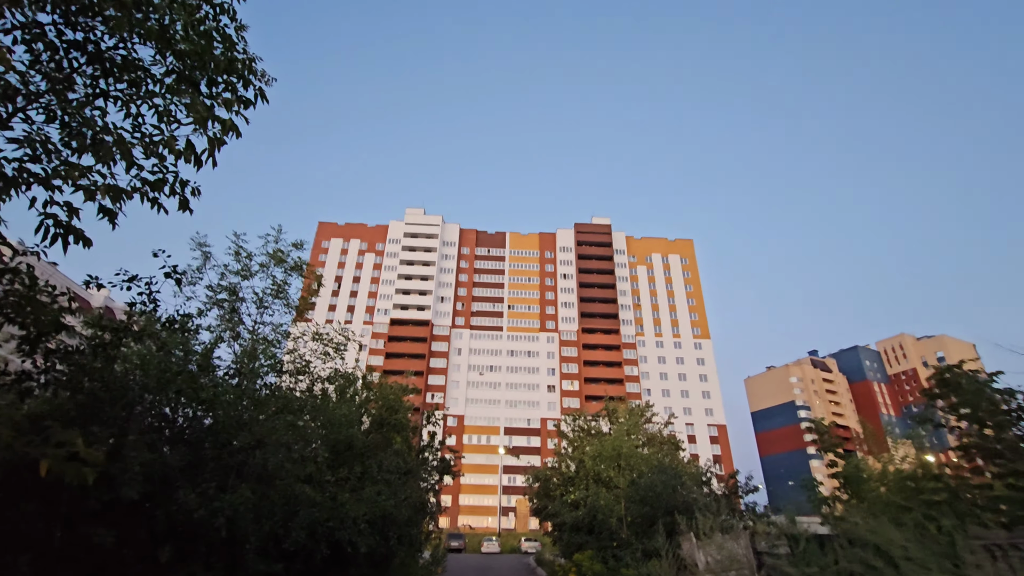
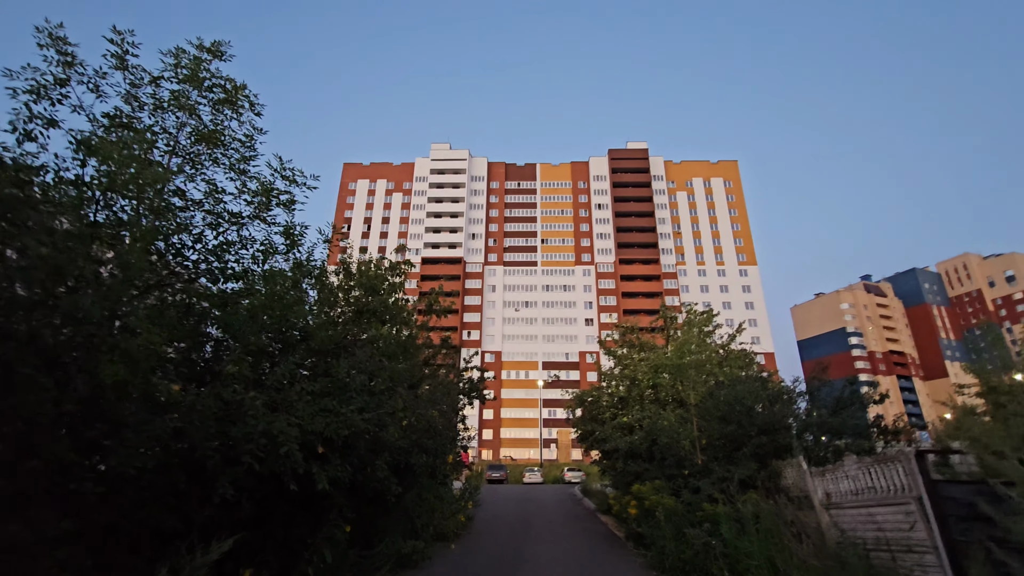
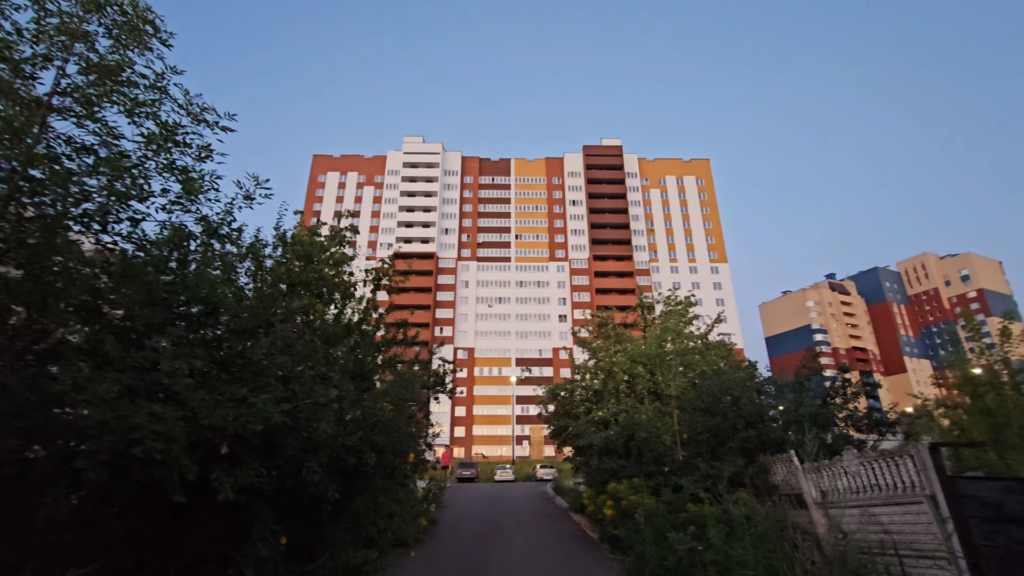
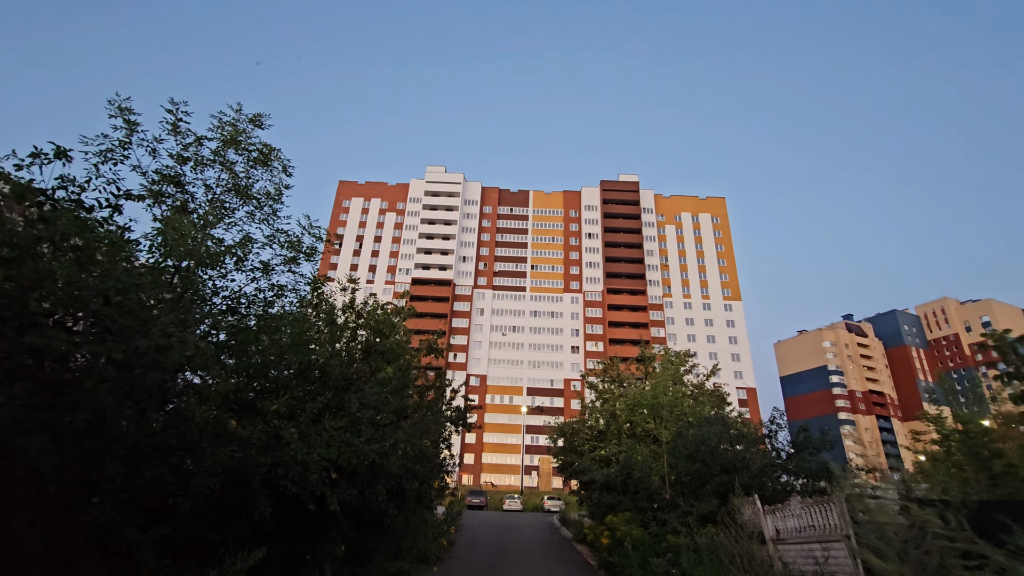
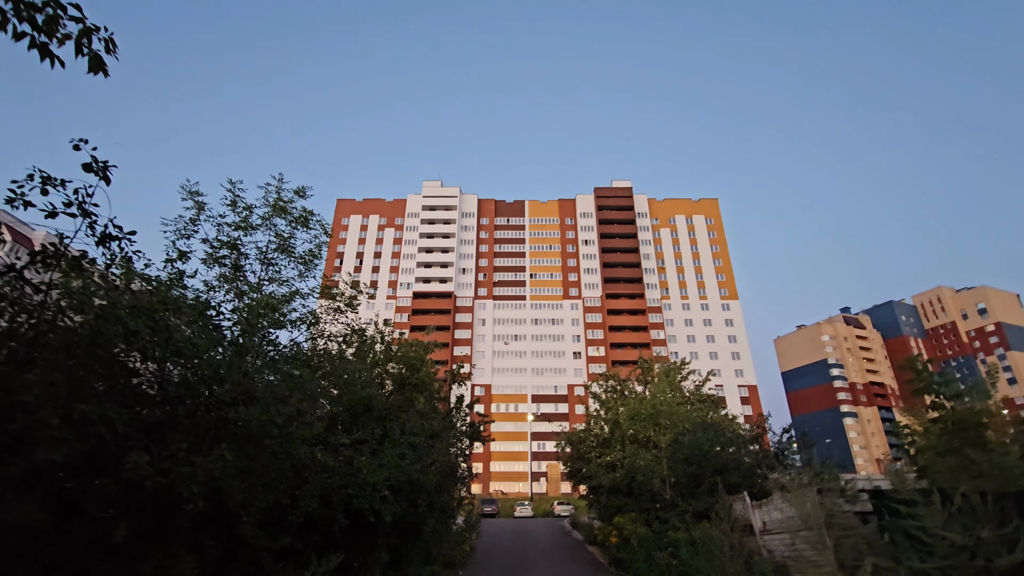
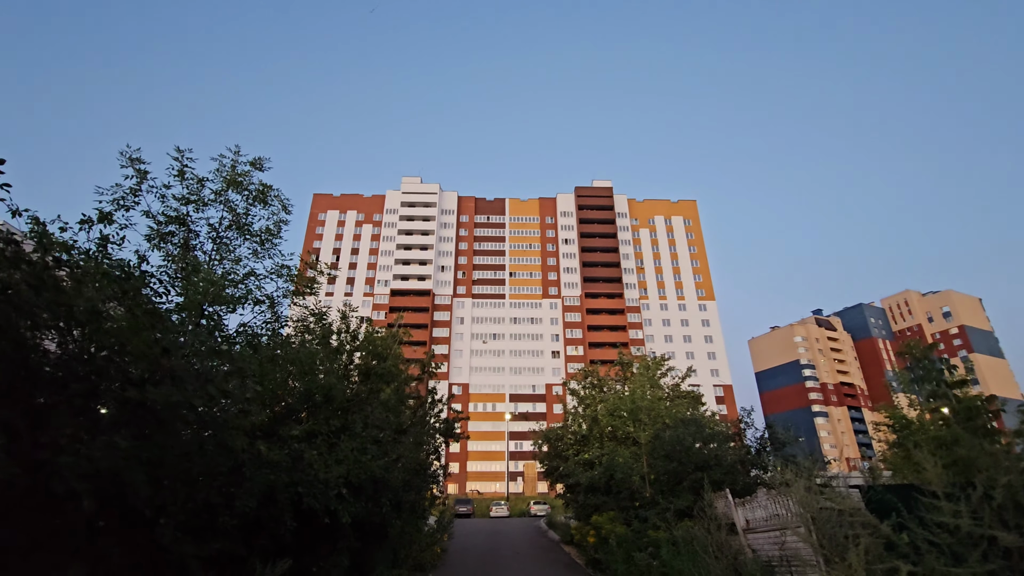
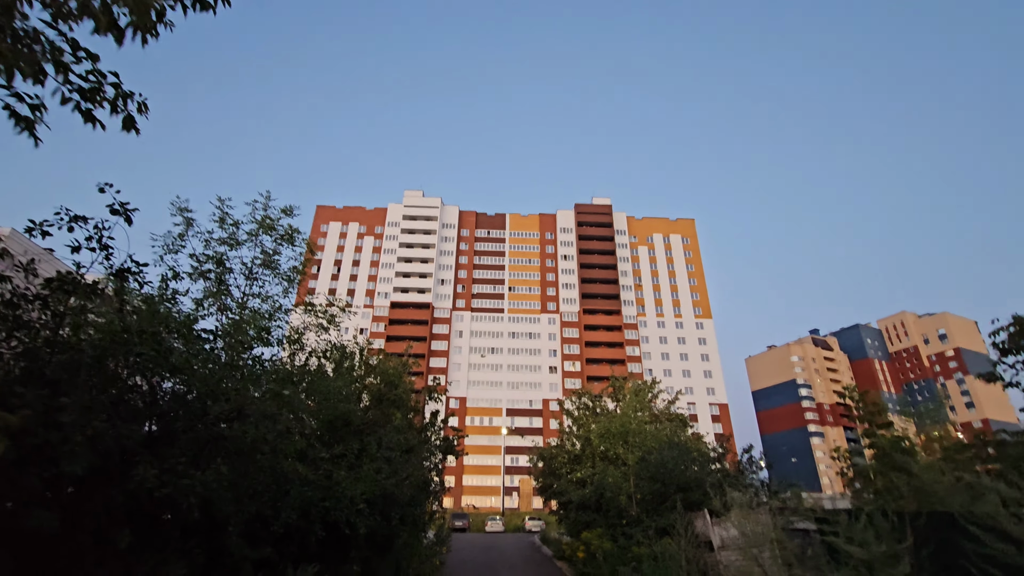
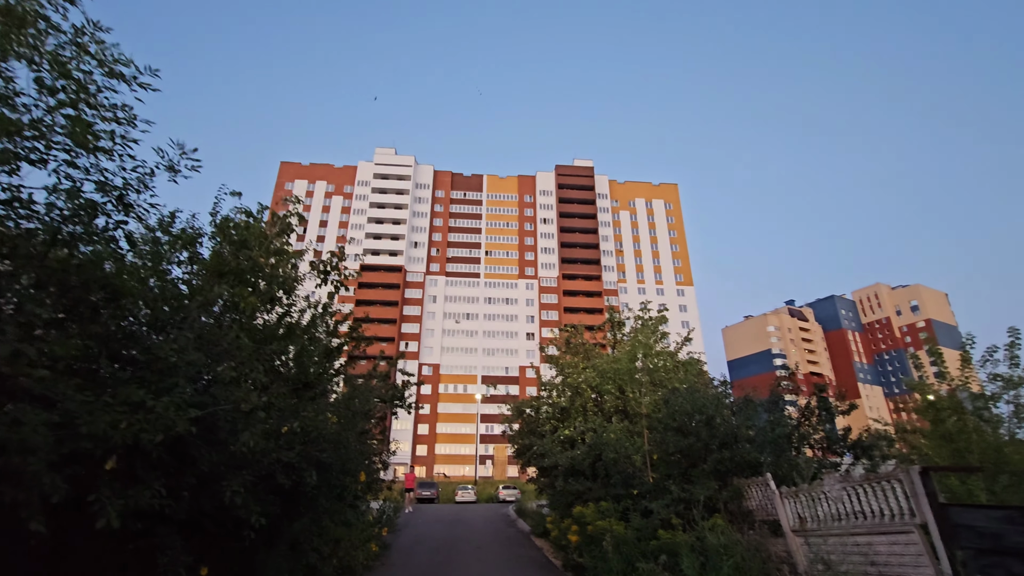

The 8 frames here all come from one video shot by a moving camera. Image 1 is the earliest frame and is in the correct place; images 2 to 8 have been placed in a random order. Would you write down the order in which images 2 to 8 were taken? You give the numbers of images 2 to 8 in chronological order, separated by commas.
7, 5, 6, 4, 2, 3, 8
